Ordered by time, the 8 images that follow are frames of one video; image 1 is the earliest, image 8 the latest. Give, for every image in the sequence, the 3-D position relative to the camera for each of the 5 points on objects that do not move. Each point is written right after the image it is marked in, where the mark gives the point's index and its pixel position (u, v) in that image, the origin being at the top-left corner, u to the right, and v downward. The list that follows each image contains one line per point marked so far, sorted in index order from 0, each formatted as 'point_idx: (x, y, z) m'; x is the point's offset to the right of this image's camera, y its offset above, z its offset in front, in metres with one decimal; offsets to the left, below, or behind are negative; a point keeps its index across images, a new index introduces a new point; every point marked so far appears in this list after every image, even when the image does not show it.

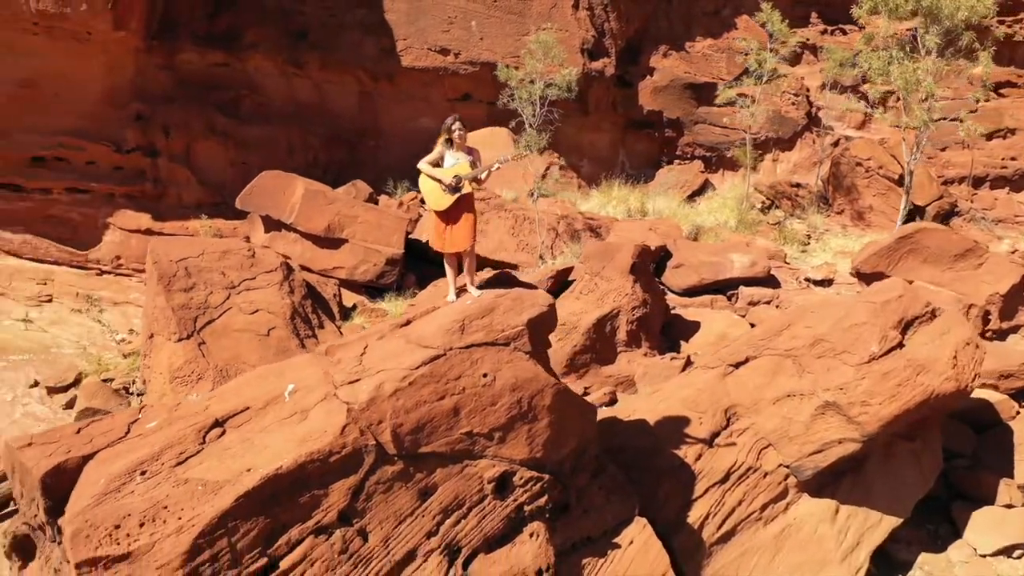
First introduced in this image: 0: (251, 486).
0: (-0.7, -0.6, +2.3) m
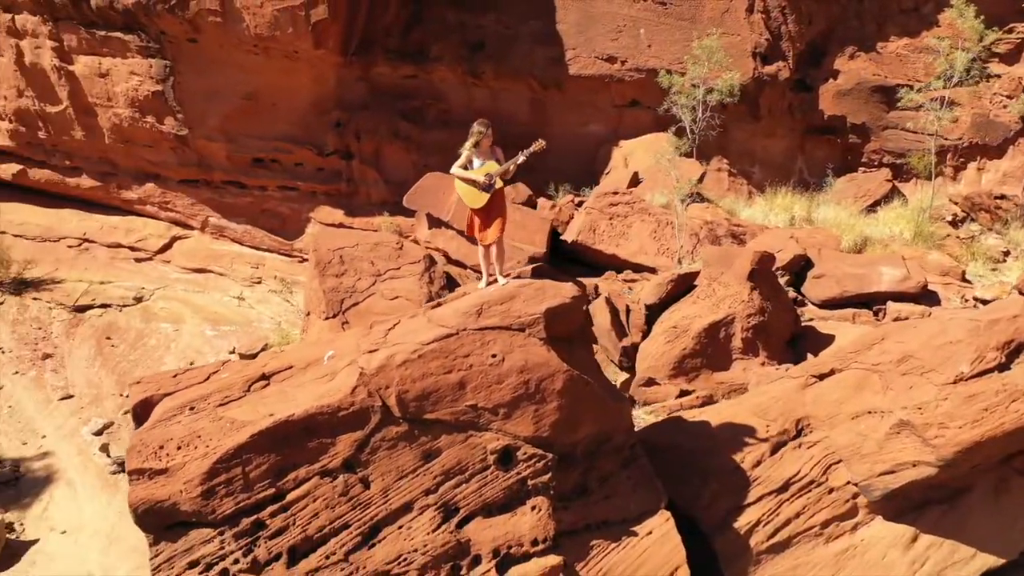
0: (-0.8, -0.5, +2.8) m
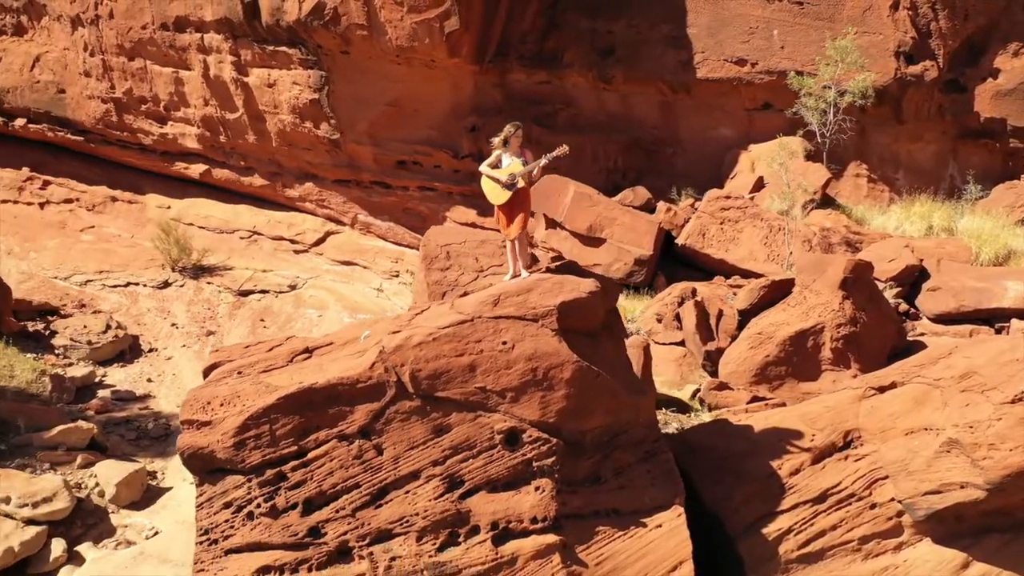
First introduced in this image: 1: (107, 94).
0: (-0.9, -0.4, +3.2) m
1: (-5.4, +2.6, +11.0) m
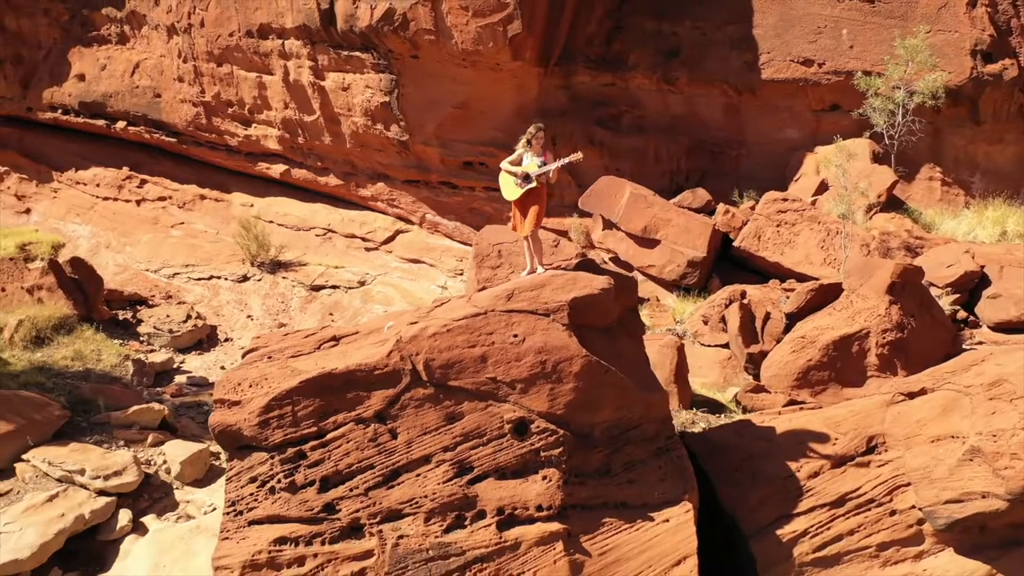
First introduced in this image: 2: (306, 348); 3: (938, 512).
0: (-0.8, -0.4, +3.5) m
1: (-4.5, +2.7, +11.7) m
2: (-0.9, -0.3, +3.7) m
3: (+1.9, -1.0, +3.6) m
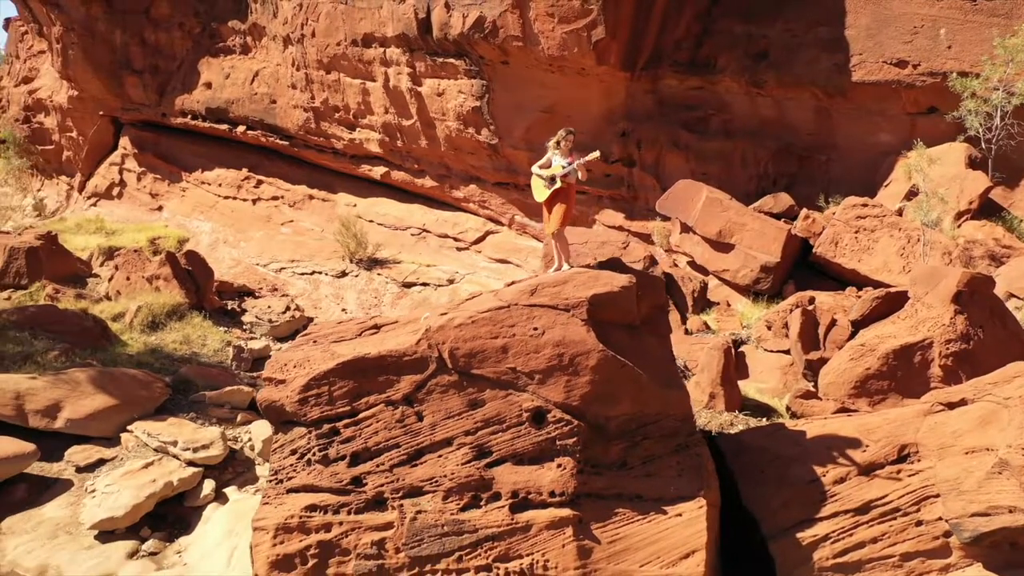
0: (-0.7, -0.3, +3.8) m
1: (-3.1, +2.8, +12.5) m
2: (-0.8, -0.2, +4.0) m
3: (+1.9, -1.0, +3.5) m
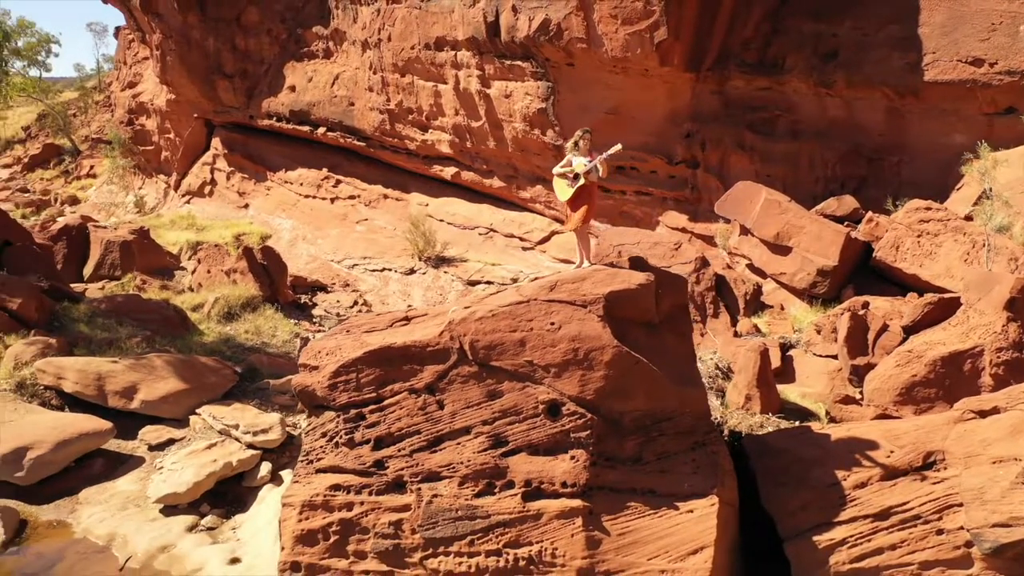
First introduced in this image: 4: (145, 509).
0: (-0.7, -0.3, +3.9) m
1: (-2.0, +2.9, +12.9) m
2: (-0.7, -0.2, +4.2) m
3: (+2.0, -1.0, +3.4) m
4: (-2.7, -1.6, +6.0) m
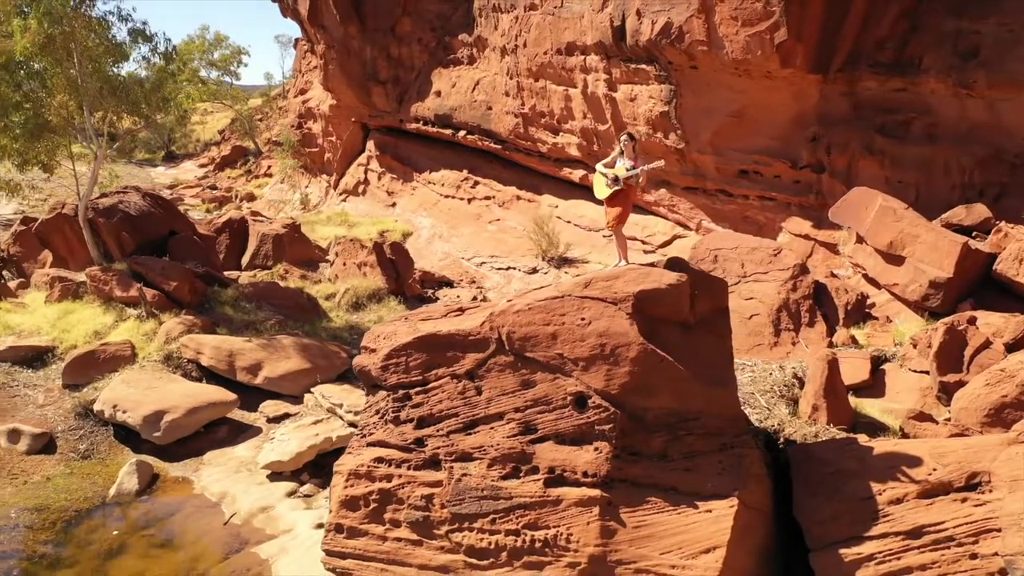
0: (-0.5, -0.2, +4.3) m
1: (+0.1, +2.9, +13.3) m
2: (-0.4, -0.1, +4.5) m
3: (+2.0, -1.1, +3.2) m
4: (-2.1, -1.5, +6.7) m
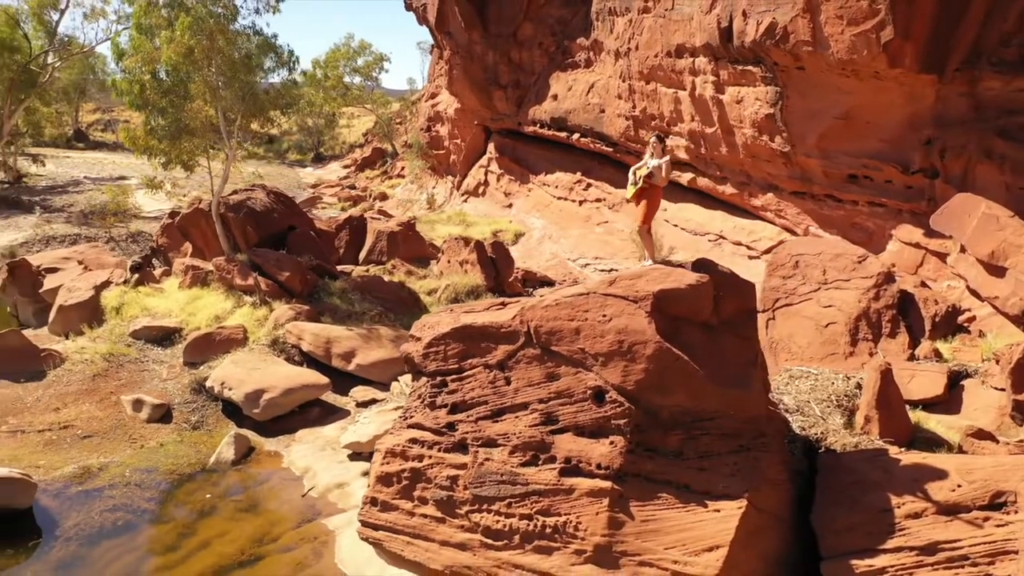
0: (-0.3, -0.2, +4.5) m
1: (+1.9, +2.8, +13.3) m
2: (-0.2, -0.1, +4.8) m
3: (+1.9, -1.1, +3.1) m
4: (-1.5, -1.4, +7.2) m
